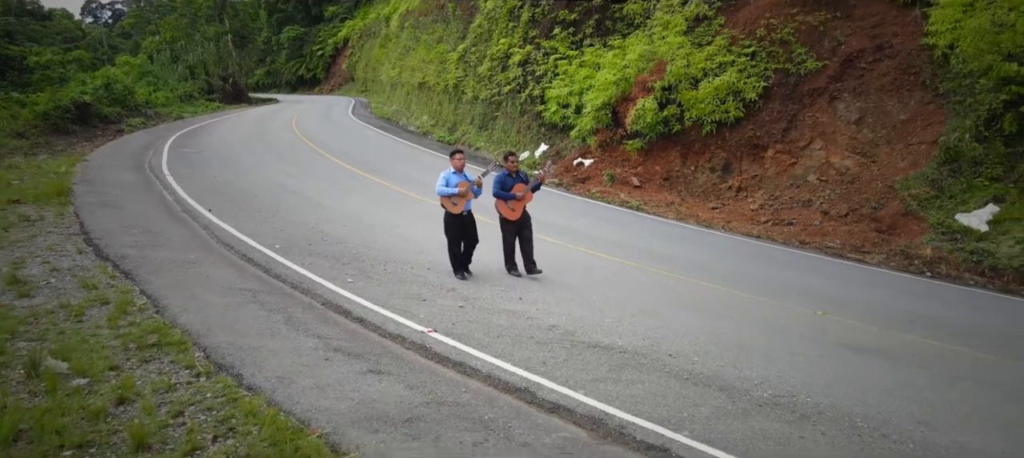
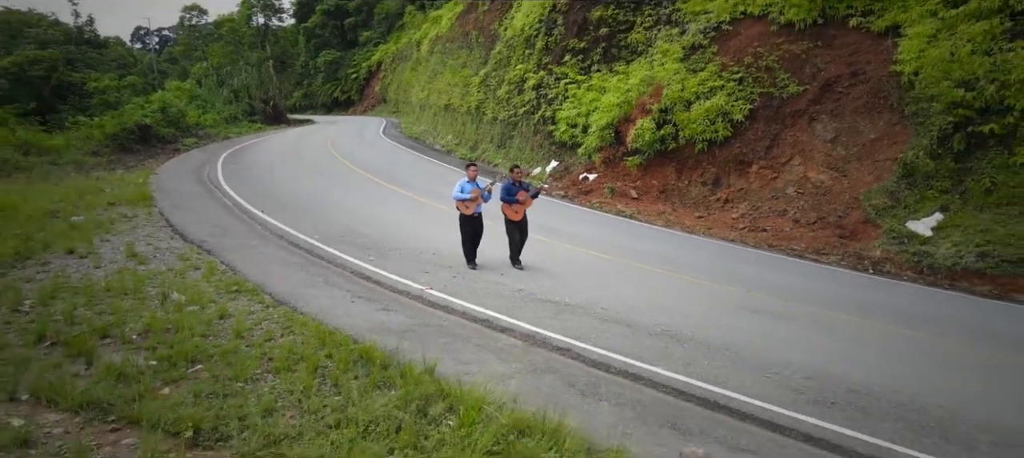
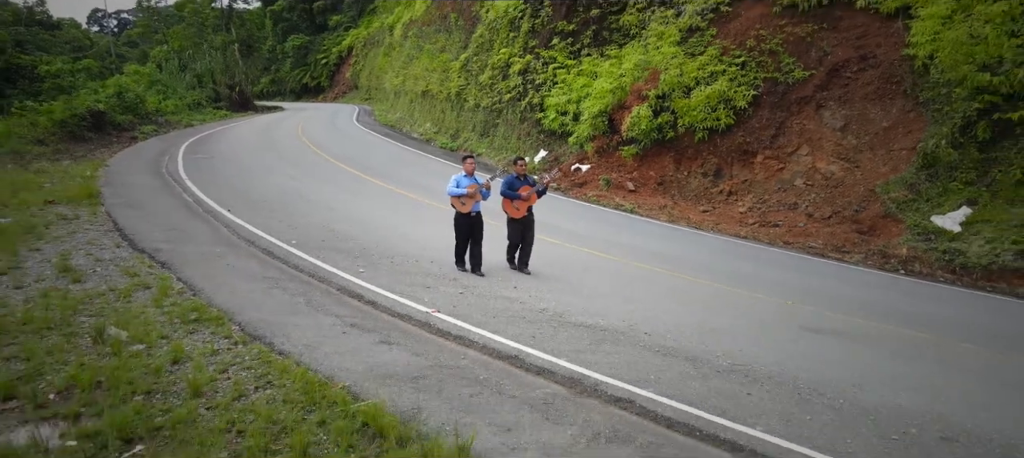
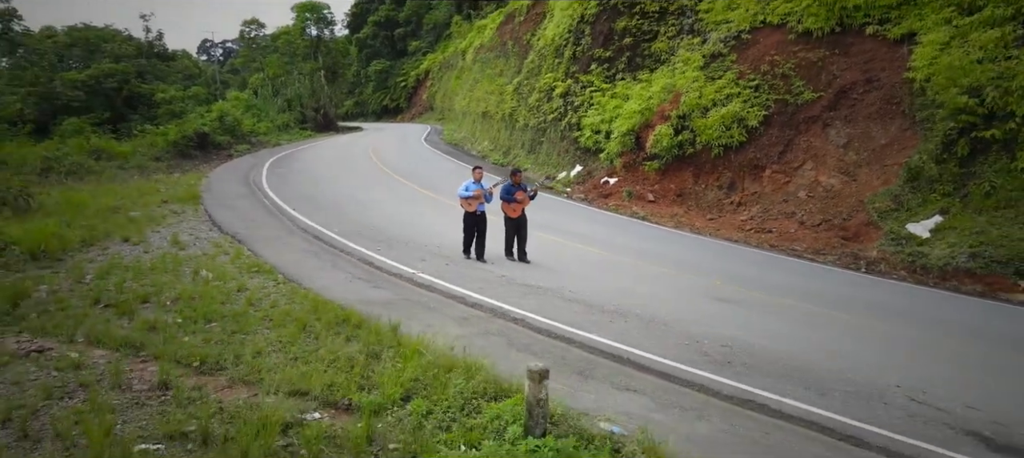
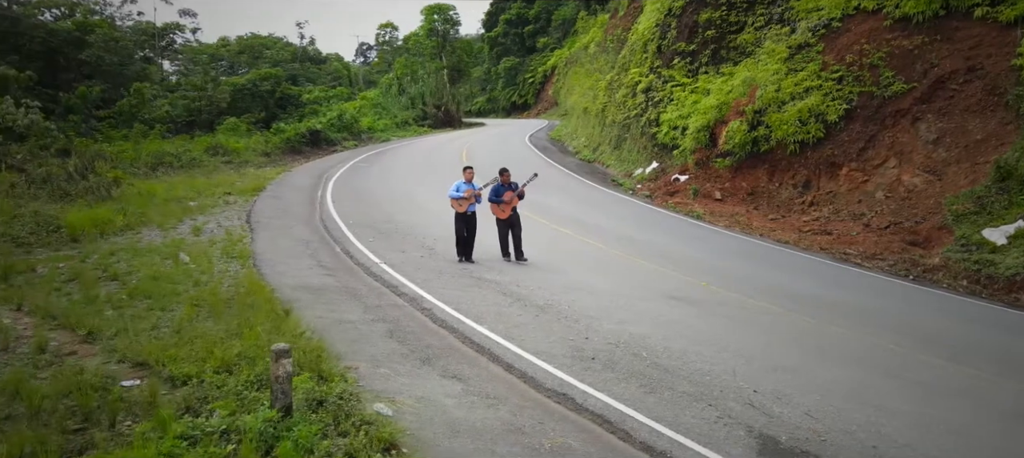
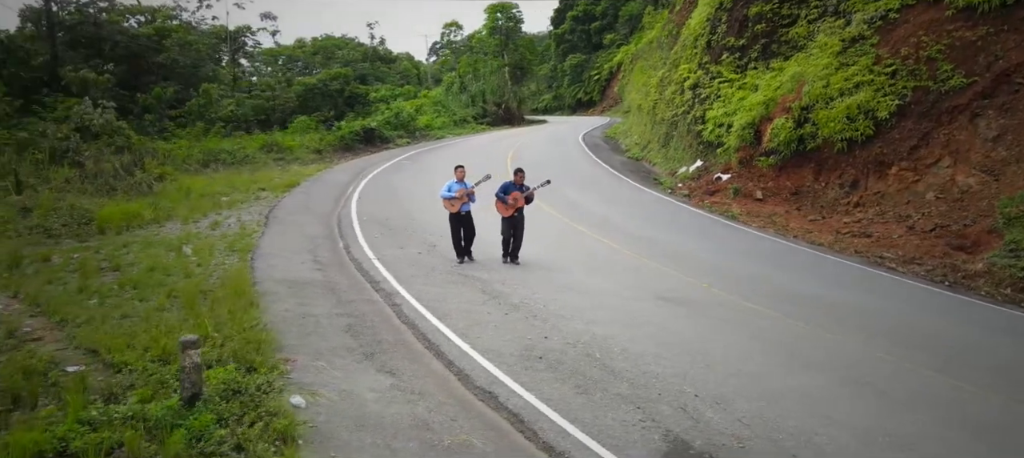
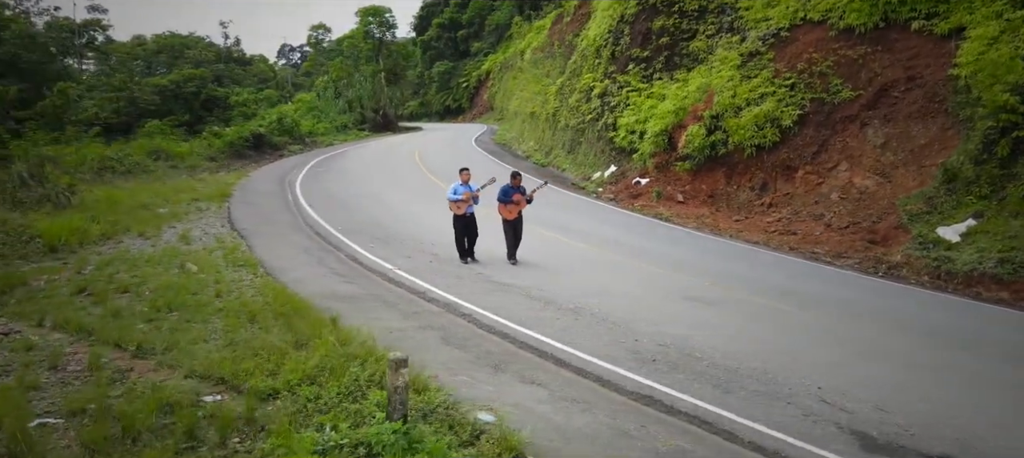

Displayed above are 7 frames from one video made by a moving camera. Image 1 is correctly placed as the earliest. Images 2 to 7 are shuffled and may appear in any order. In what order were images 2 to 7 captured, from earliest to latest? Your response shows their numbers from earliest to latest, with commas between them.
3, 2, 4, 7, 5, 6
